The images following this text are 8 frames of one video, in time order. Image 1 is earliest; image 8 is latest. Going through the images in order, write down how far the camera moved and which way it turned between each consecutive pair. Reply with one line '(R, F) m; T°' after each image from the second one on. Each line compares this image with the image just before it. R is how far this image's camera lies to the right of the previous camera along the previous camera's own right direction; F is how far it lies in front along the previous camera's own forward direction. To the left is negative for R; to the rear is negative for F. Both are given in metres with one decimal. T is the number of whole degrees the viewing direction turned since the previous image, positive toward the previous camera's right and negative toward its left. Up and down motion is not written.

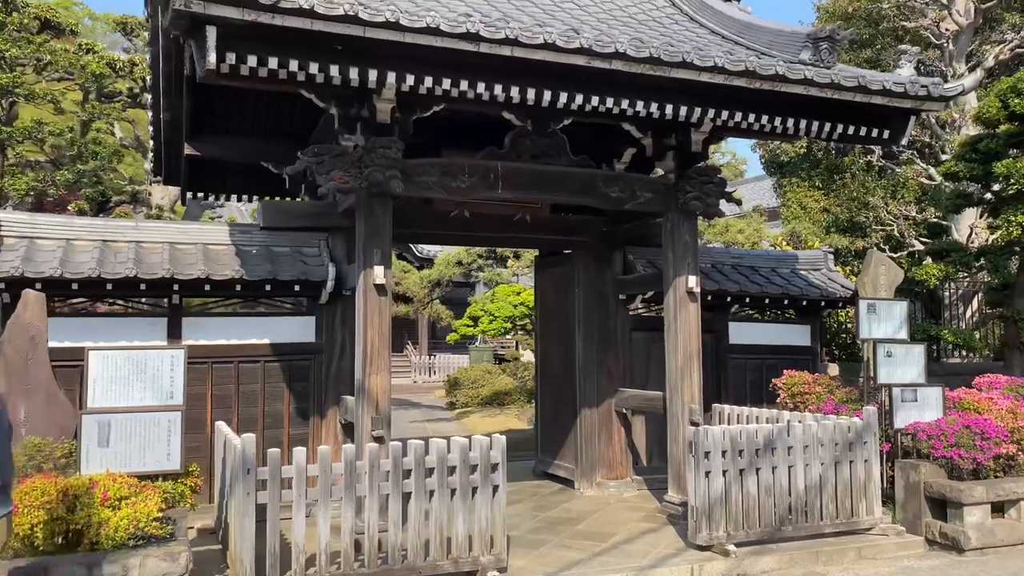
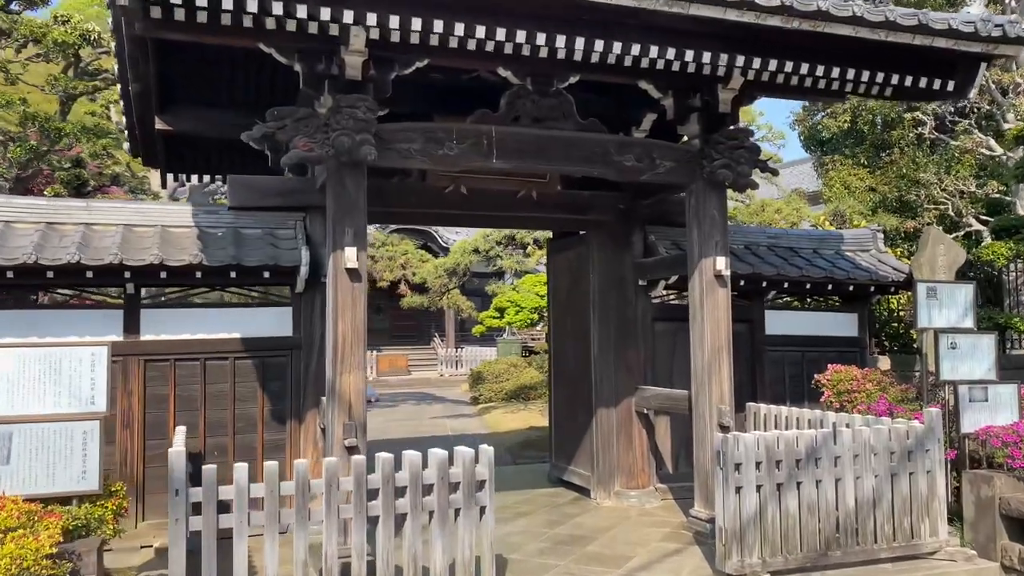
(+0.2, +0.8) m; -2°
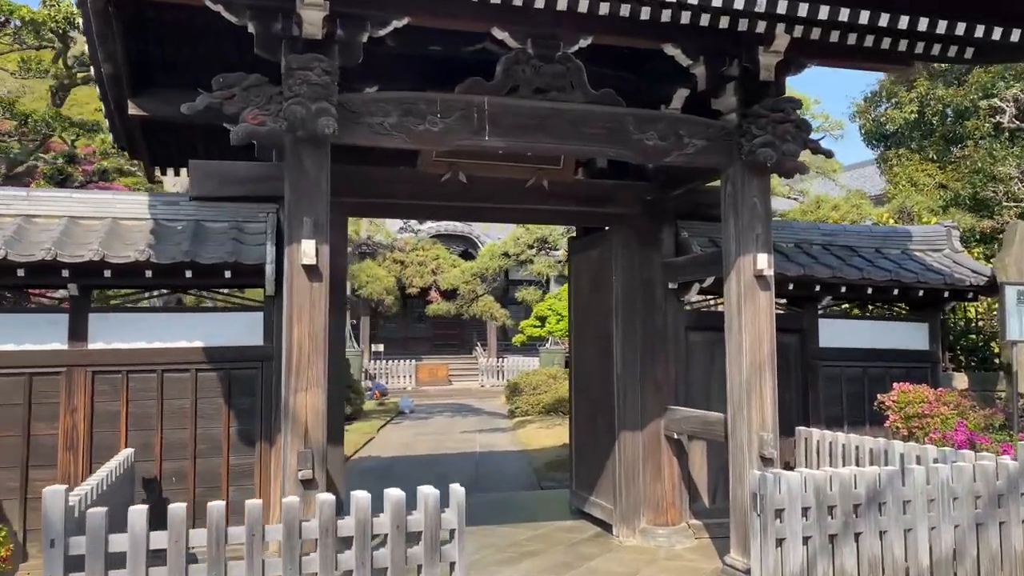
(+0.3, +0.8) m; -4°
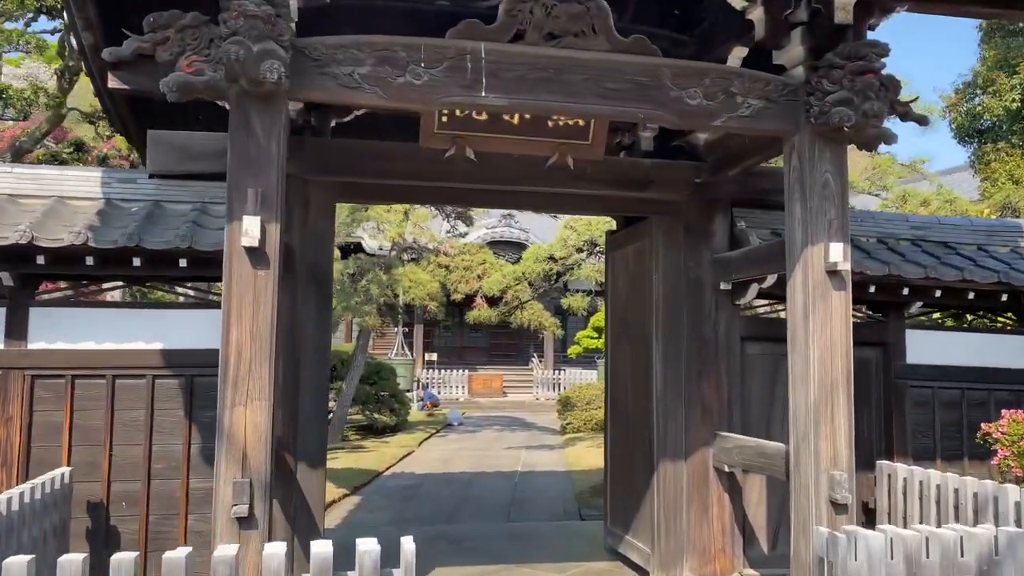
(+0.3, +0.9) m; -5°
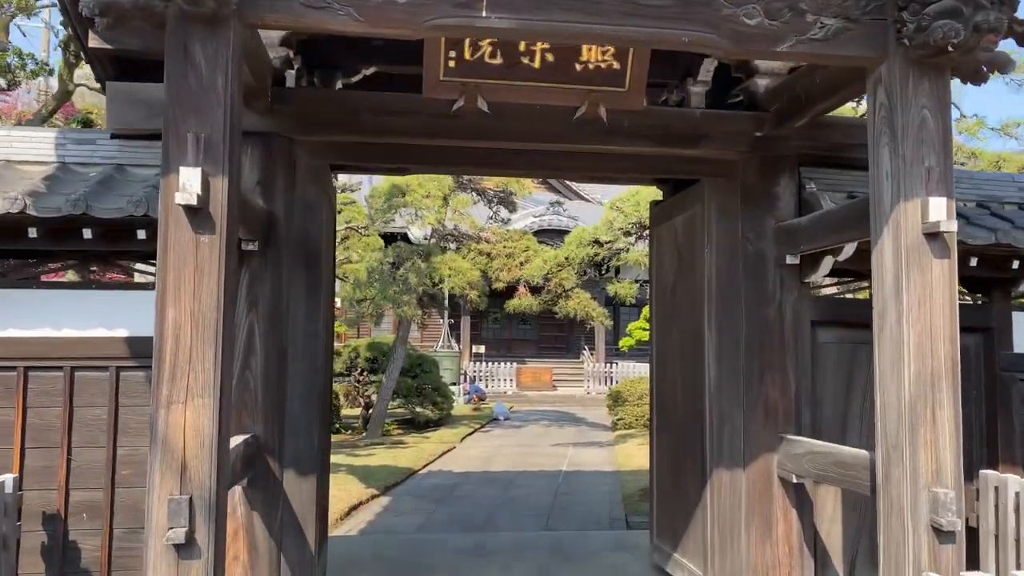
(+0.1, +0.7) m; -4°
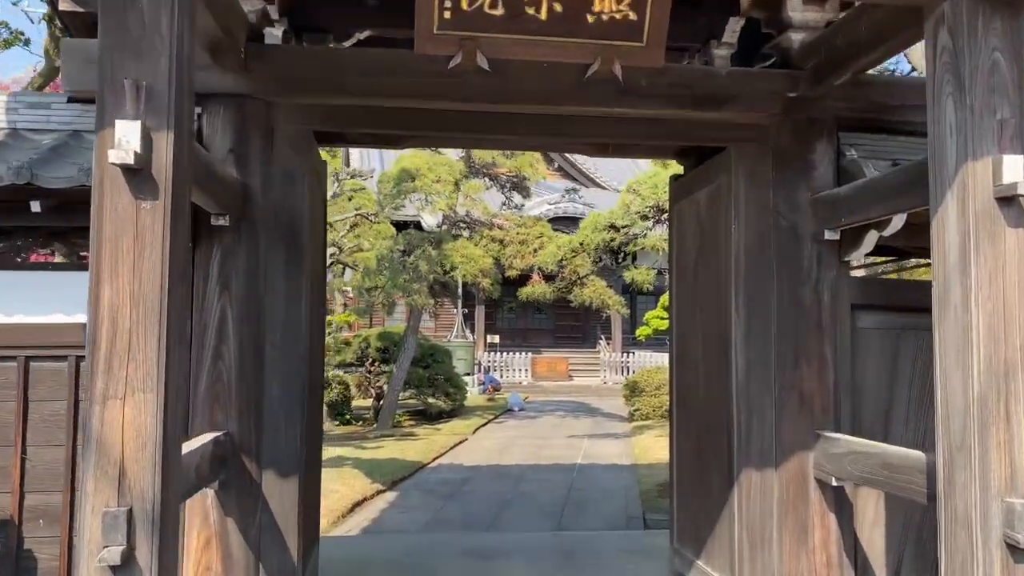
(0.0, +0.4) m; -1°
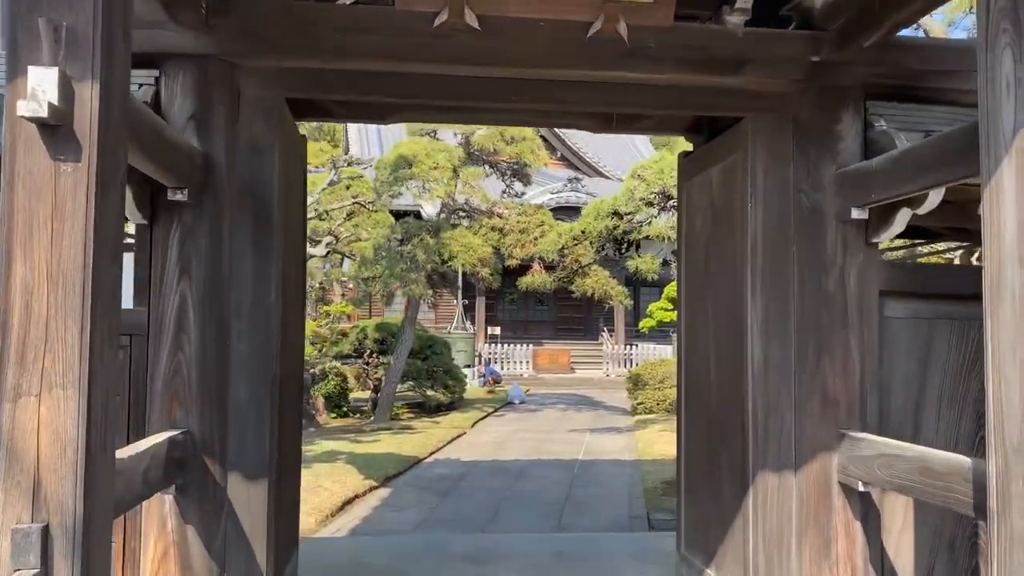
(0.0, +0.3) m; 0°
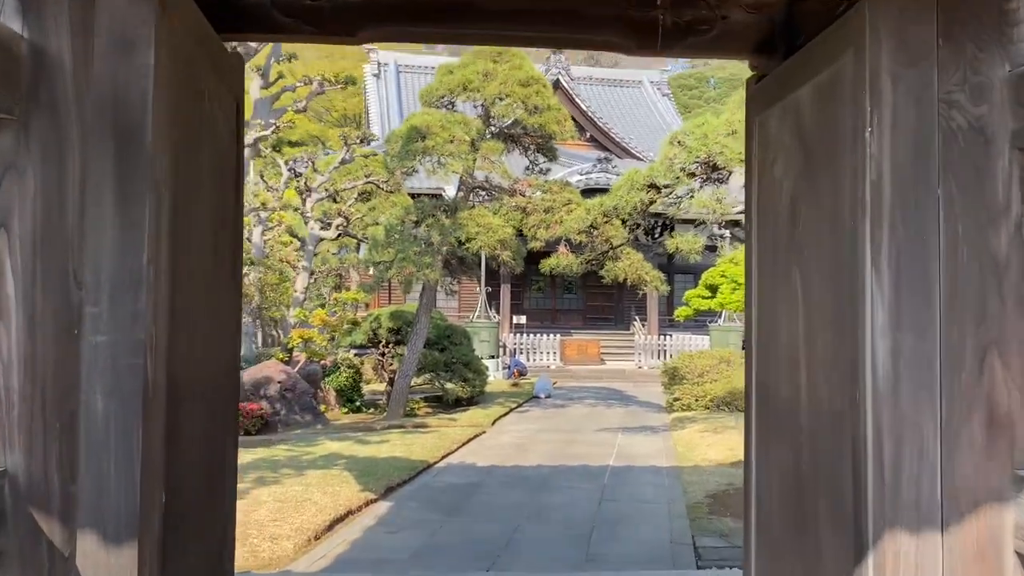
(+0.1, +1.0) m; -2°
